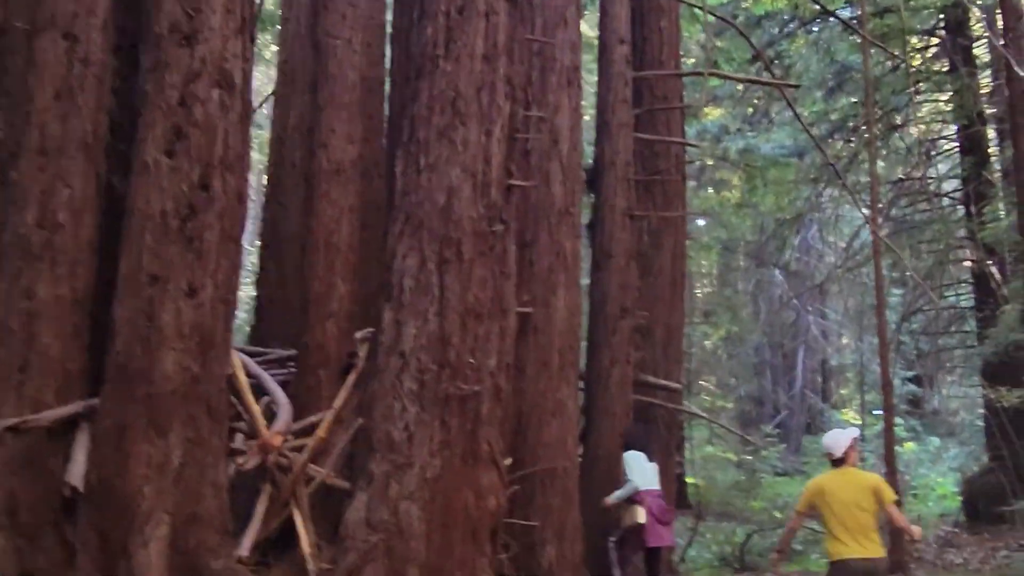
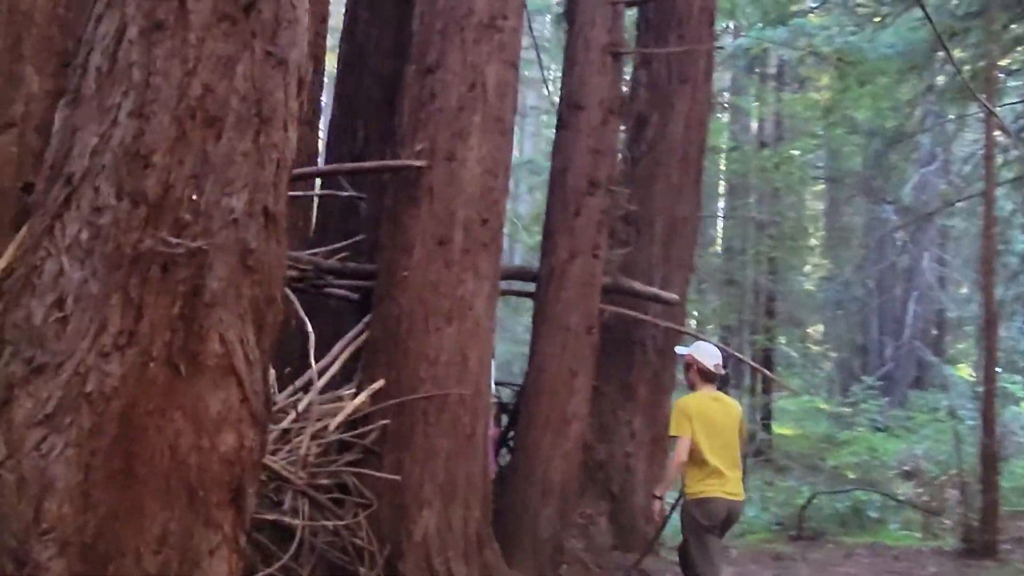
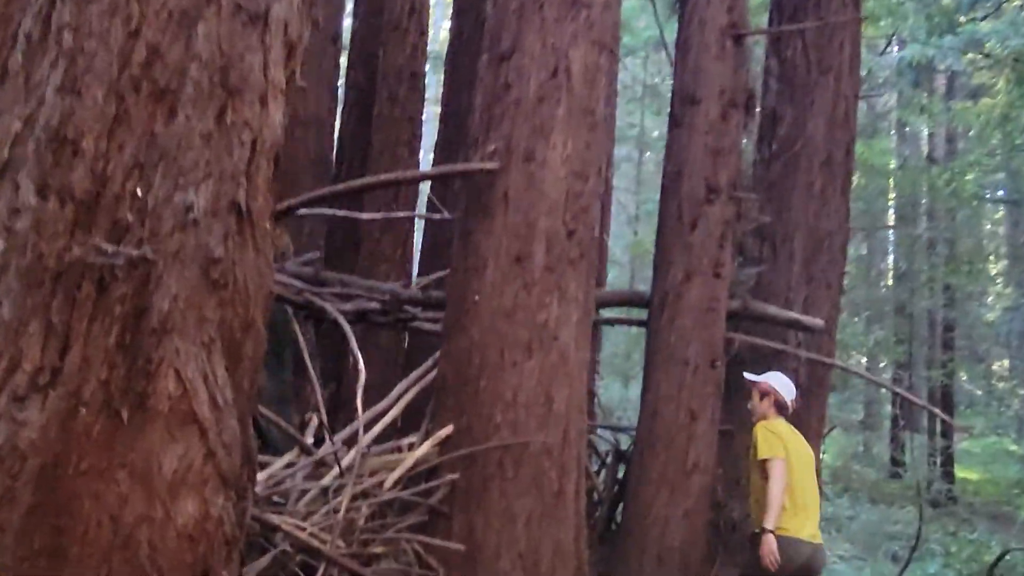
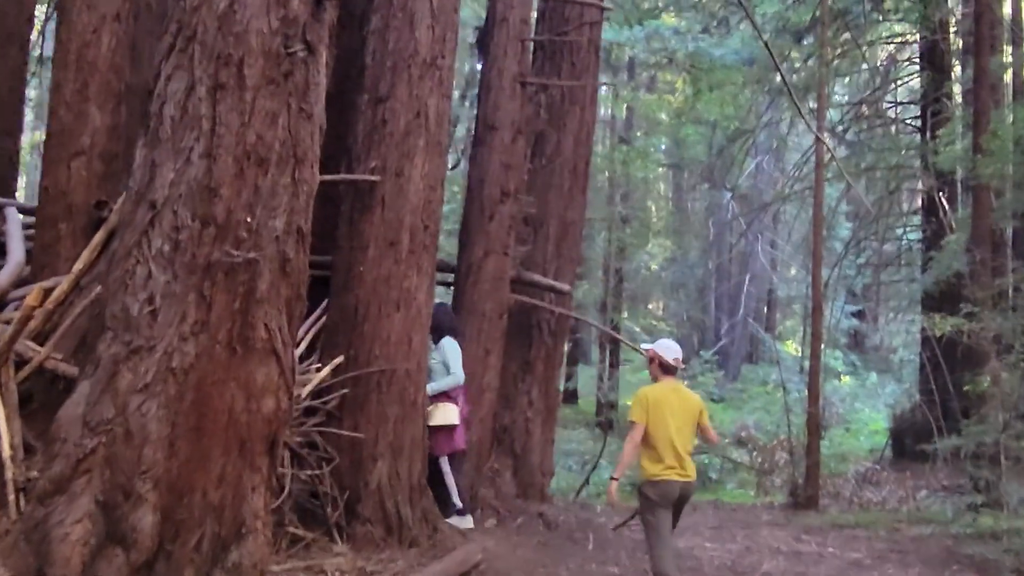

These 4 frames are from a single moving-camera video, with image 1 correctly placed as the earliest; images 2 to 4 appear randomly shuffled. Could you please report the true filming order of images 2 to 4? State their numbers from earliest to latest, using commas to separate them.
4, 2, 3
